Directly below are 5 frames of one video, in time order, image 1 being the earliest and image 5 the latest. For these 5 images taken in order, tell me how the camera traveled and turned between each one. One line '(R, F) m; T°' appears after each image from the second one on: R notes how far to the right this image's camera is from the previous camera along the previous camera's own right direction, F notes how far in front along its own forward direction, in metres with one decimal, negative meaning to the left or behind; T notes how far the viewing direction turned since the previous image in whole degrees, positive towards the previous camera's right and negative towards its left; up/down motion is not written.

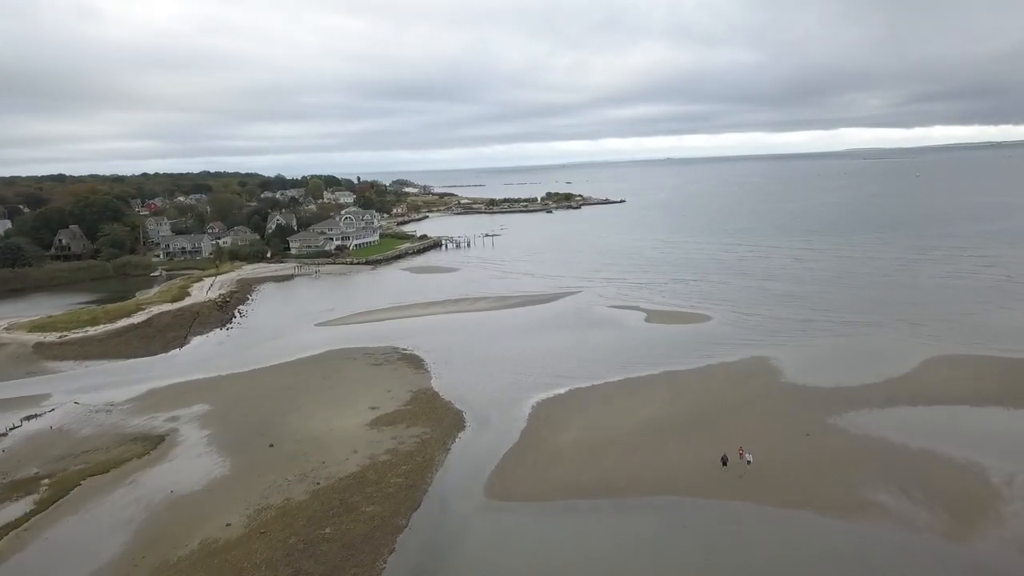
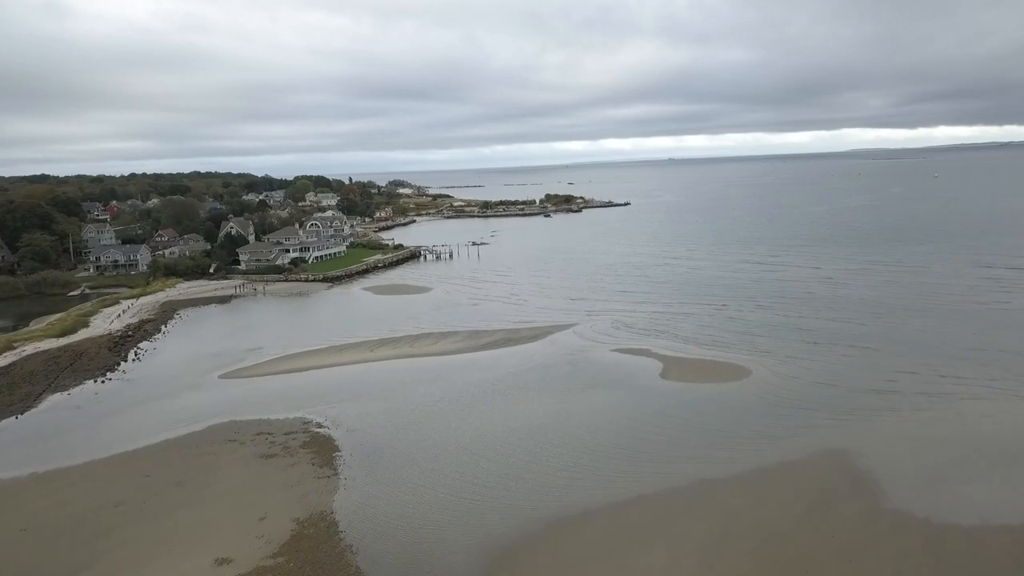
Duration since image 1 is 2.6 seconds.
(+1.2, +7.7) m; 0°
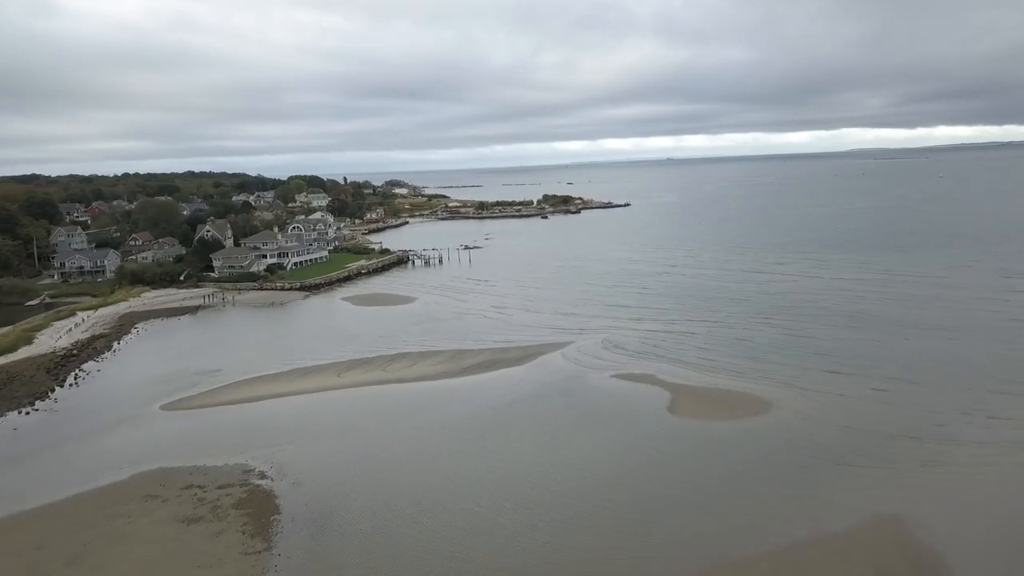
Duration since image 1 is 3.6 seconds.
(+0.5, +2.9) m; 0°
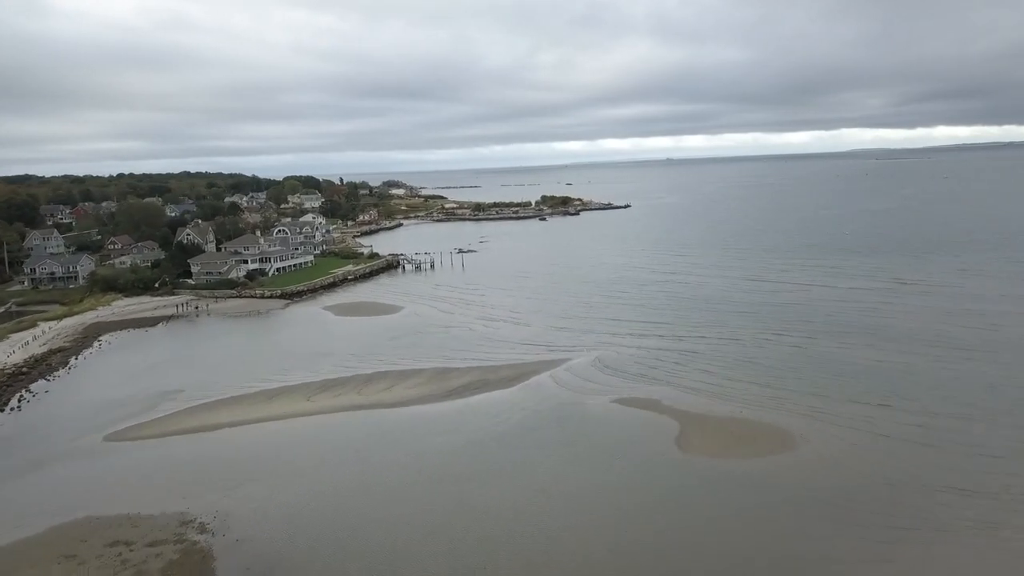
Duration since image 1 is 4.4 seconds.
(+0.3, +2.2) m; 0°
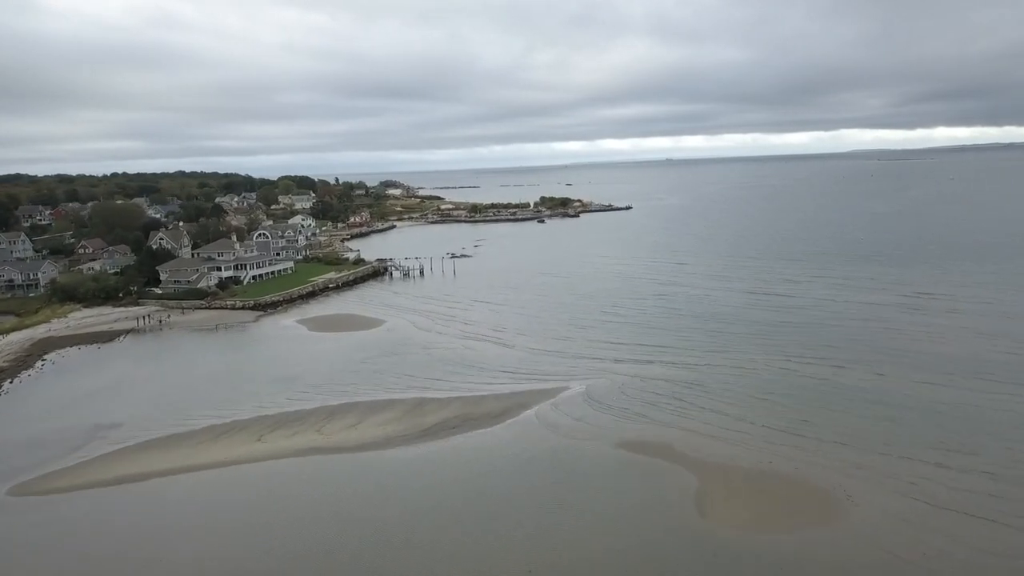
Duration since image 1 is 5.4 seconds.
(+0.3, +2.9) m; 0°
